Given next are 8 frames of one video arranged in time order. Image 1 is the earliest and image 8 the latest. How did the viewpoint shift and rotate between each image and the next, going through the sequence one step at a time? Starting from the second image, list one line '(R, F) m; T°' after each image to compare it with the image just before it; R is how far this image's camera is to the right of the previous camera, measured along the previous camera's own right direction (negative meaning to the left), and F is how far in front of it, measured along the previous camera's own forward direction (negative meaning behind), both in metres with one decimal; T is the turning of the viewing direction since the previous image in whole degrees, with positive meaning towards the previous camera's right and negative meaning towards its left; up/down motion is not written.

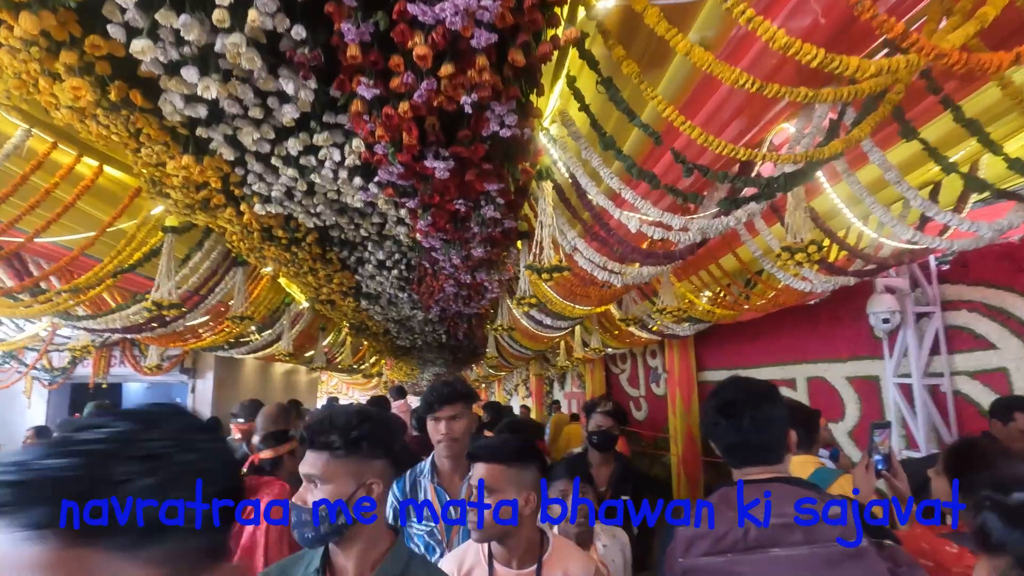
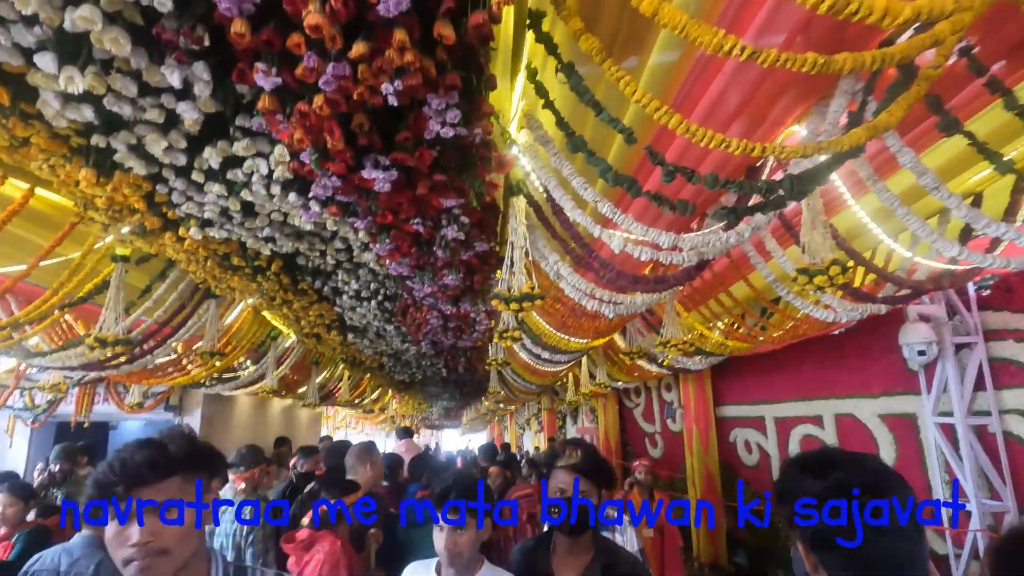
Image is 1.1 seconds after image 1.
(+0.2, +0.3) m; -2°
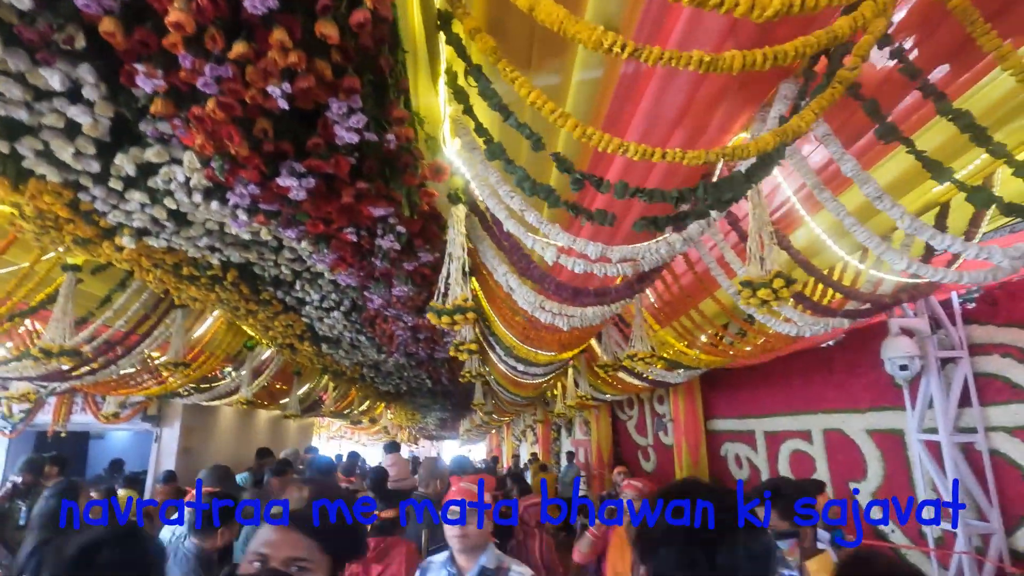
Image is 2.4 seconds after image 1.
(+0.2, +0.1) m; -1°
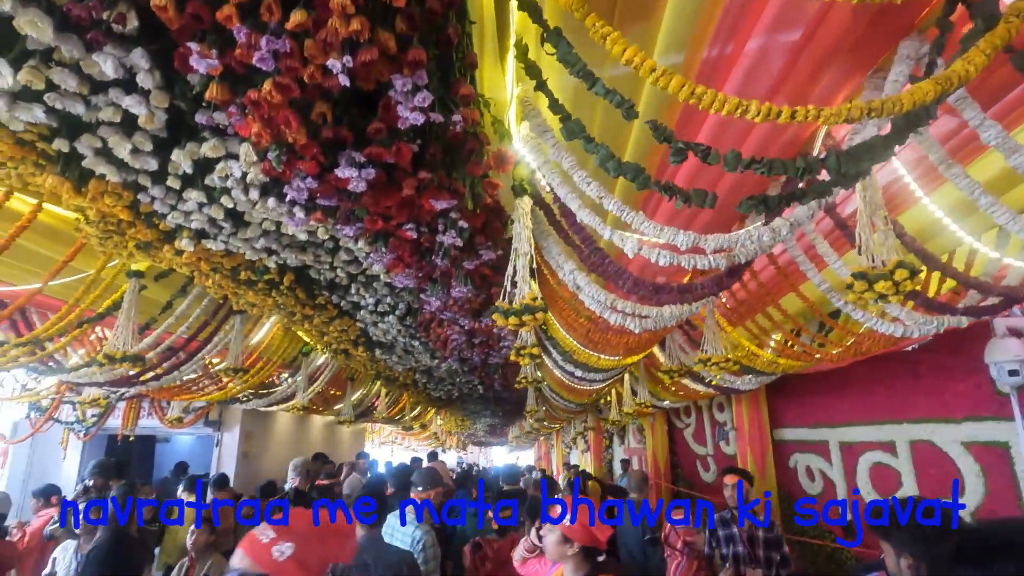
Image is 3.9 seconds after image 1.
(-0.1, +0.1) m; -5°
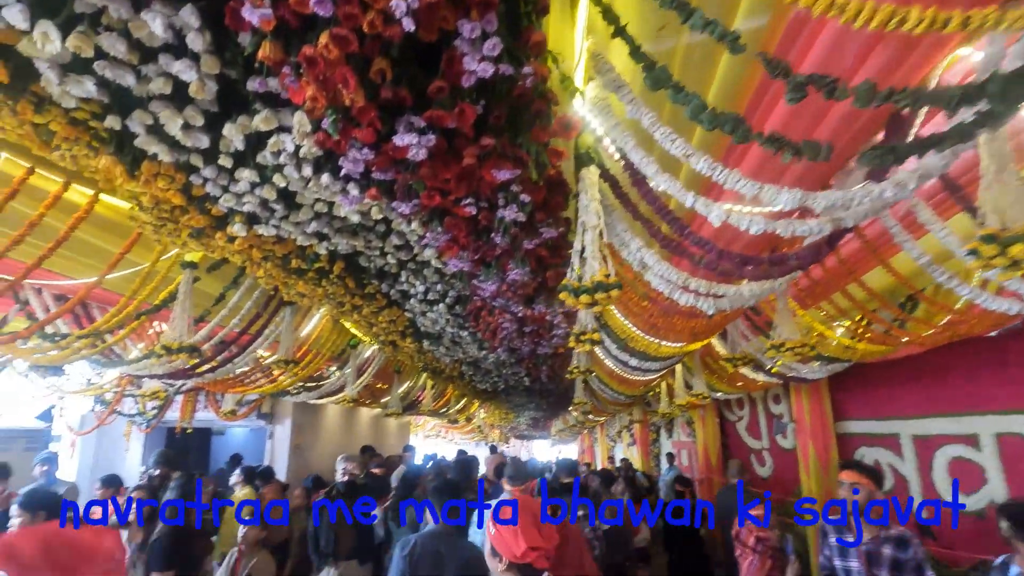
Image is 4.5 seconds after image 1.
(-0.1, +0.1) m; -4°
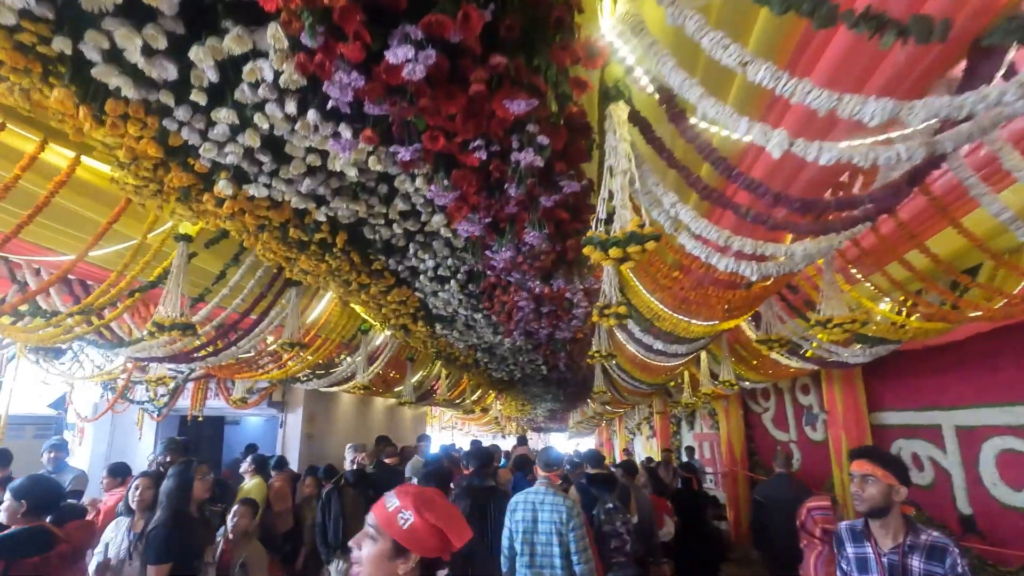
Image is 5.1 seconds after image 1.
(0.0, +0.2) m; -2°
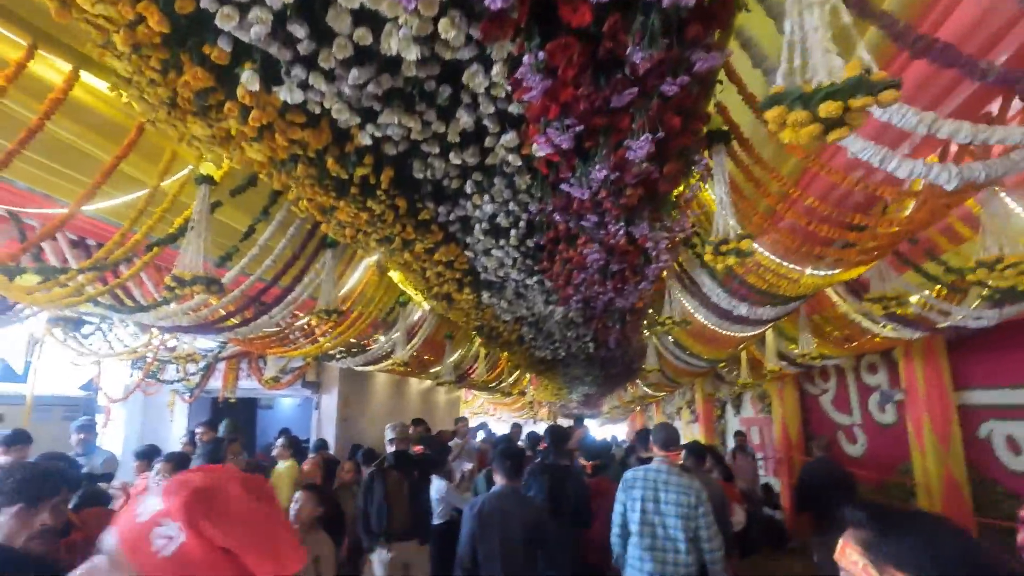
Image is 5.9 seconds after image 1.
(-0.2, +0.4) m; -3°
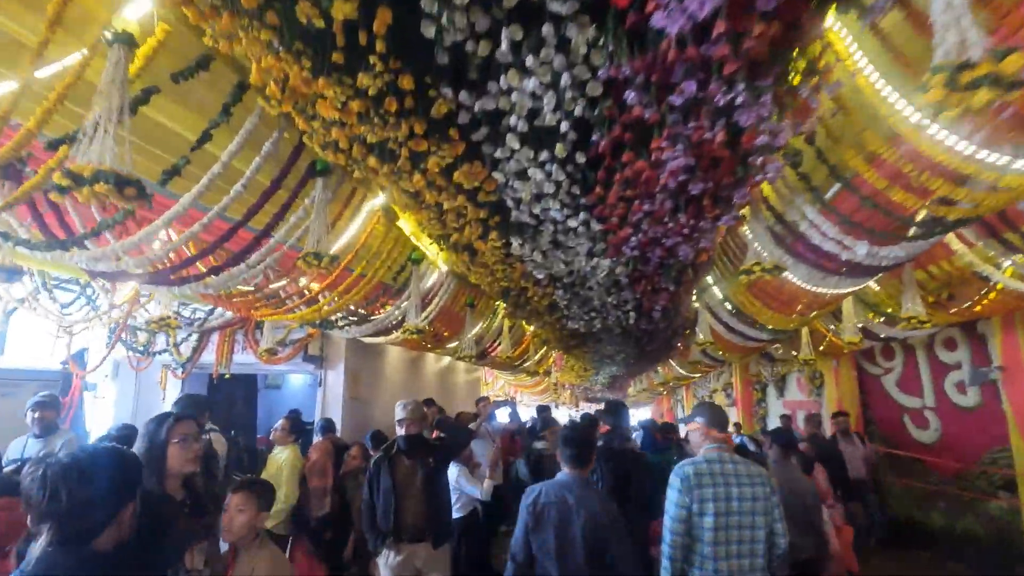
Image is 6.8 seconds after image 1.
(-0.1, +0.6) m; -2°
